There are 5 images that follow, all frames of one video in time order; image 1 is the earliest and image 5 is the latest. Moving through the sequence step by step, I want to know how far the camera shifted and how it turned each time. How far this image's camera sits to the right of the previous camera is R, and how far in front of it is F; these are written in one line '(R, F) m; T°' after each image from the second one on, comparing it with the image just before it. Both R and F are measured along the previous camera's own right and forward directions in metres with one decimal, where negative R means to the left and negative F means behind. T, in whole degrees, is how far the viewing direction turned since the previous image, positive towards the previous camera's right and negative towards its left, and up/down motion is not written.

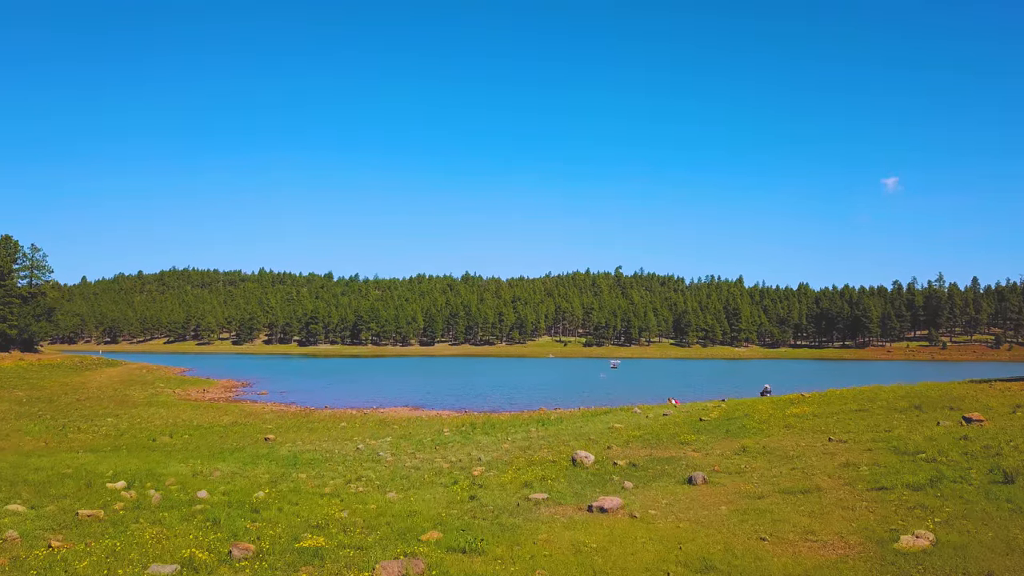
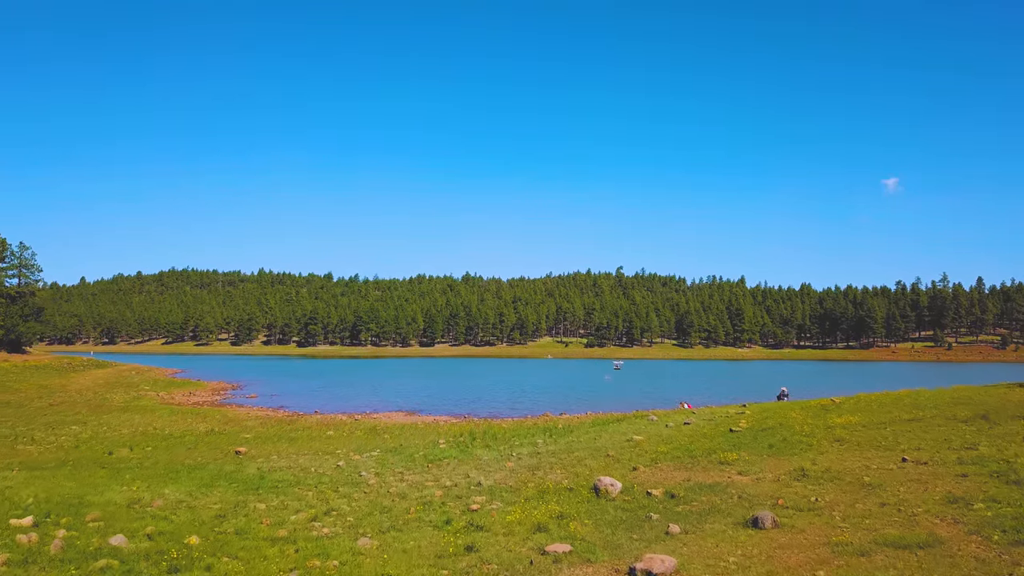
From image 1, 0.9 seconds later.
(-0.1, +2.2) m; 0°
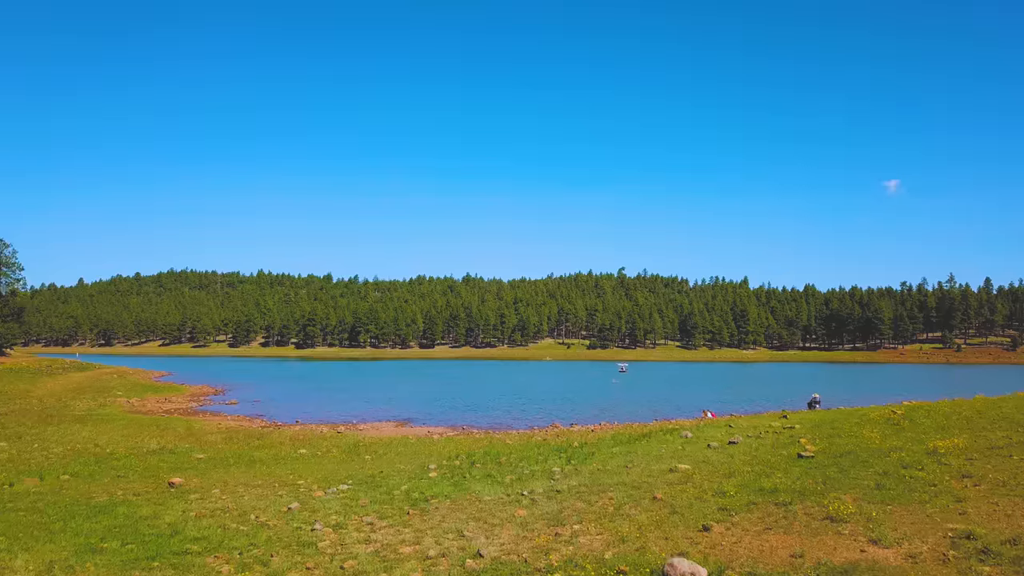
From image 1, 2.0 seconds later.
(-0.2, +3.4) m; 0°
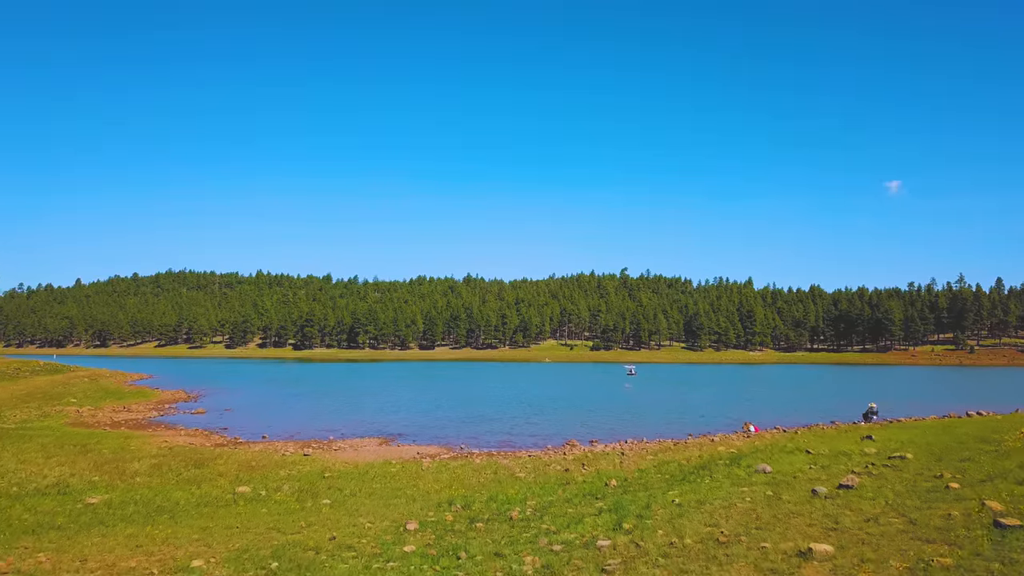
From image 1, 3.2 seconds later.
(-0.3, +4.7) m; 0°
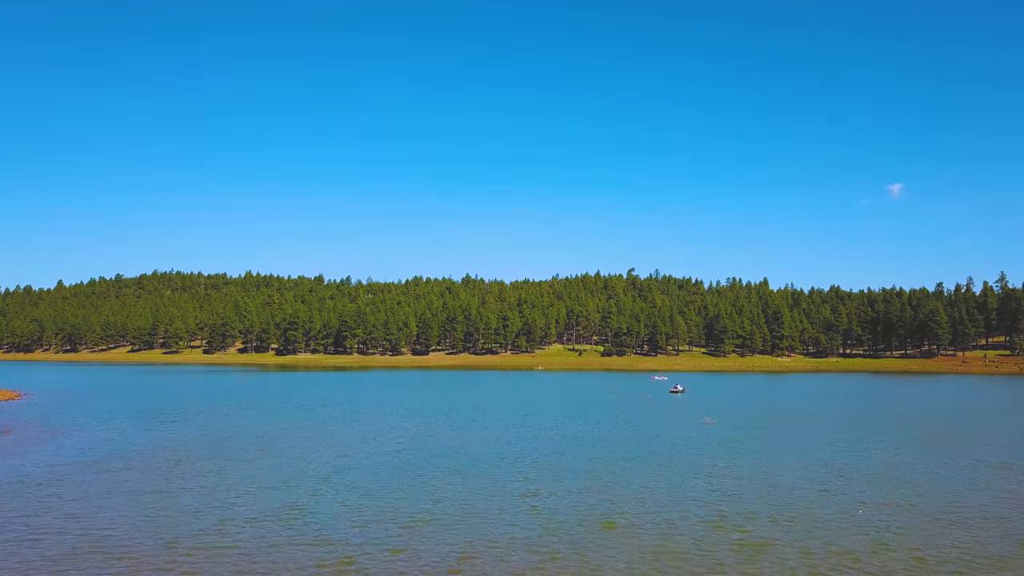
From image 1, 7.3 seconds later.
(-0.8, +21.0) m; 0°
